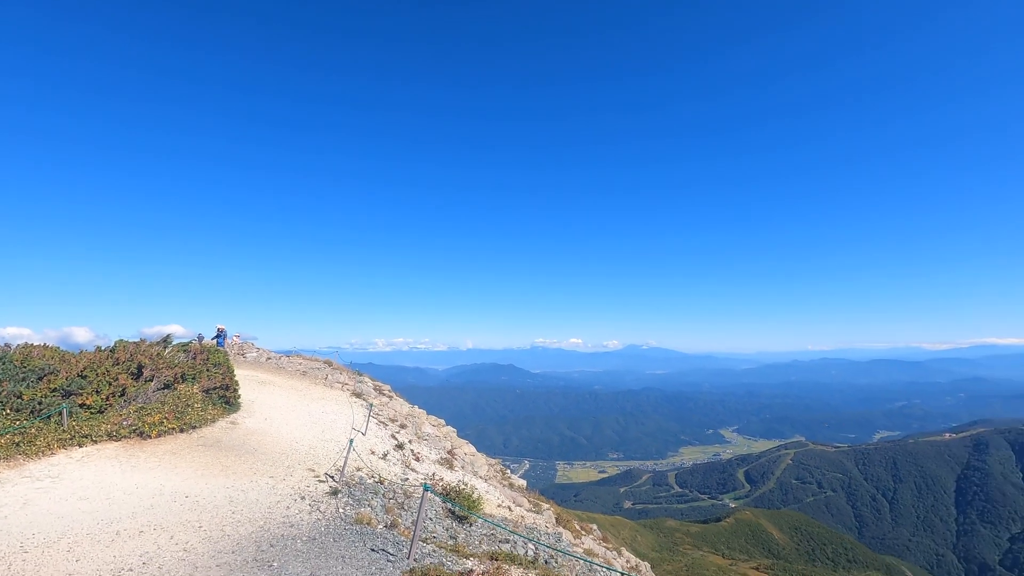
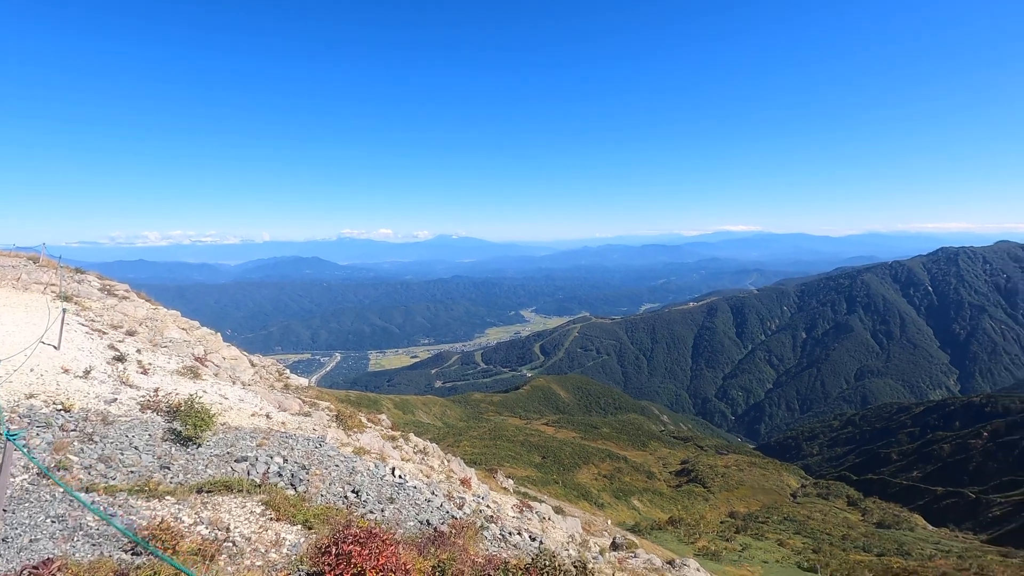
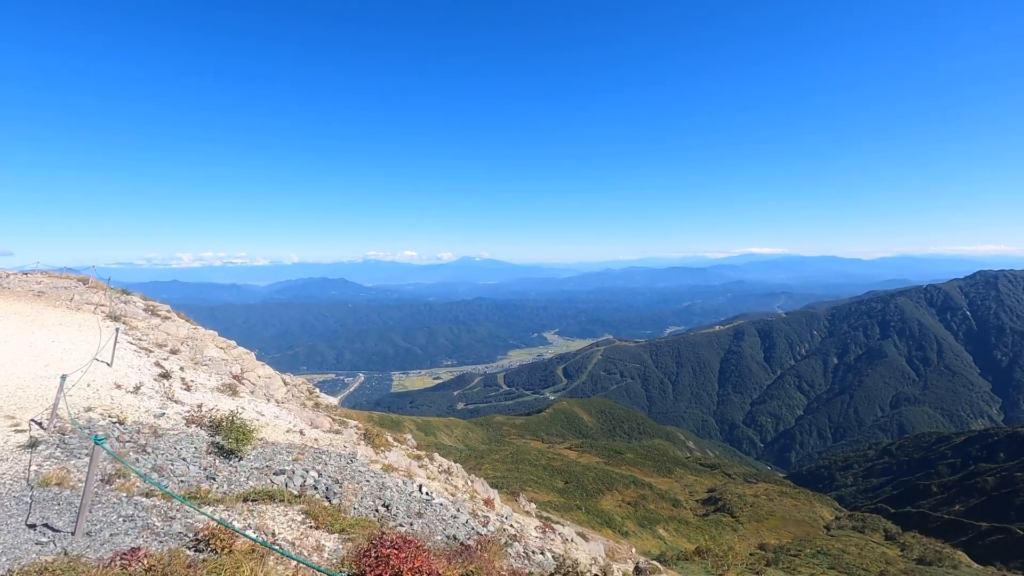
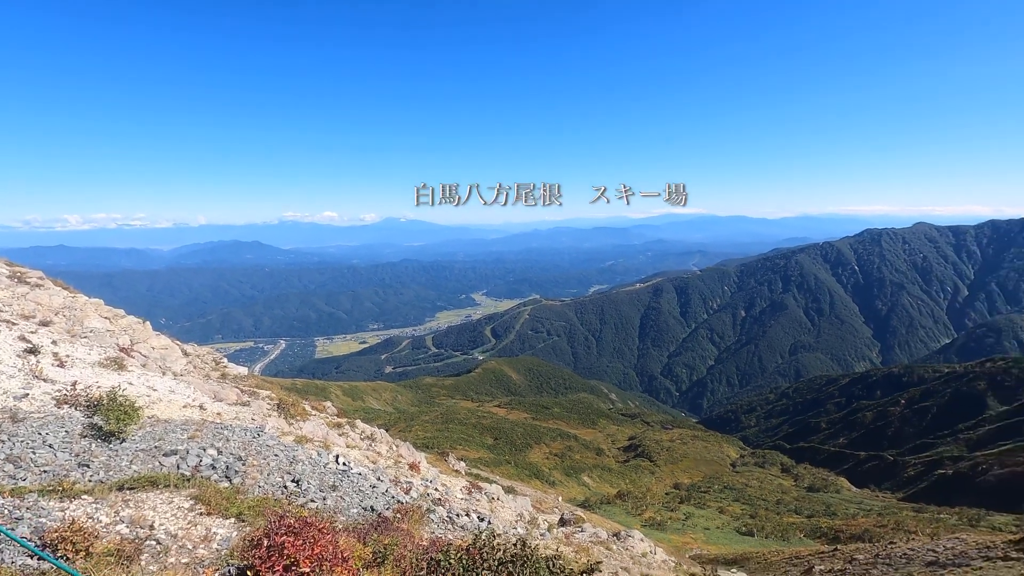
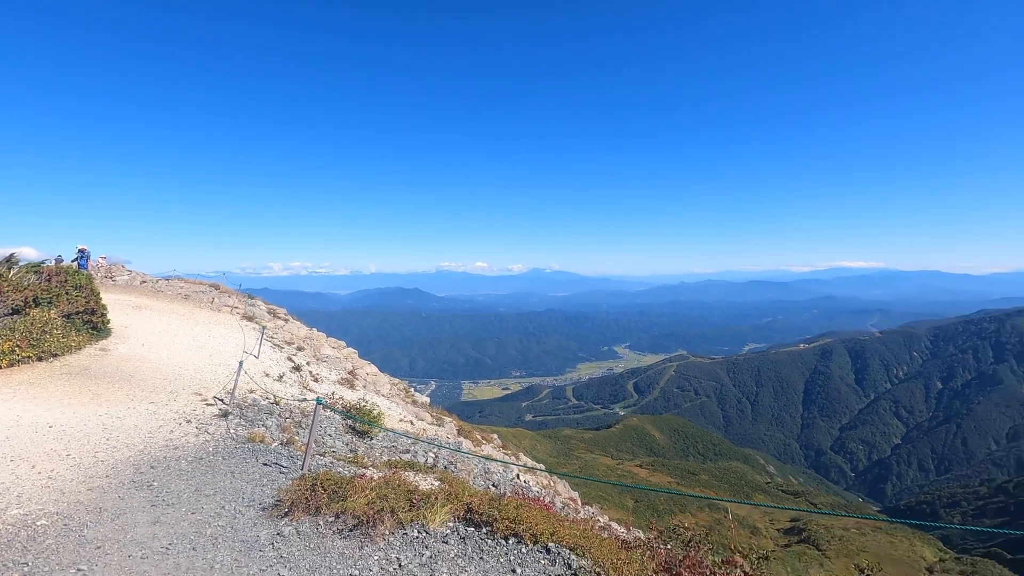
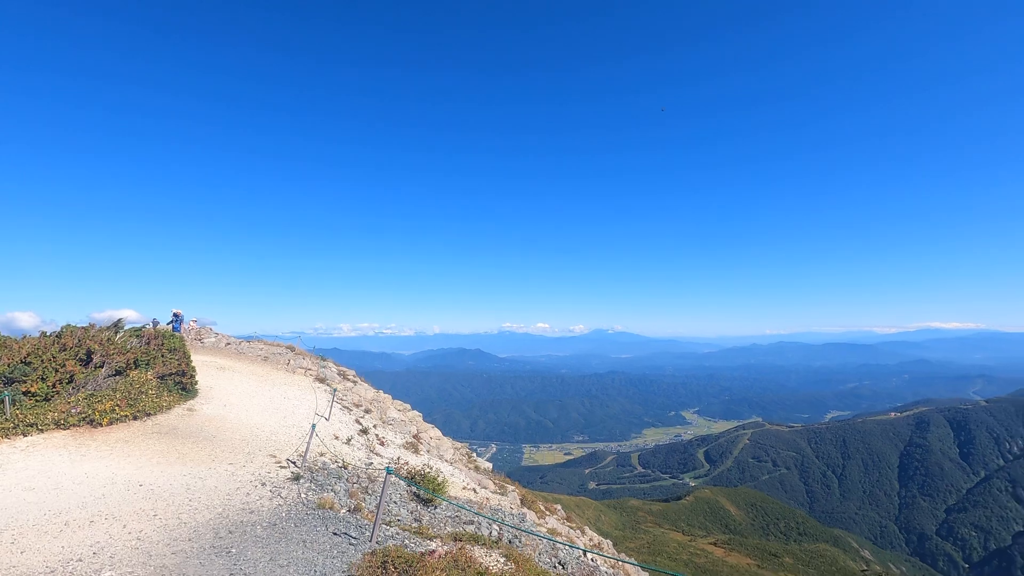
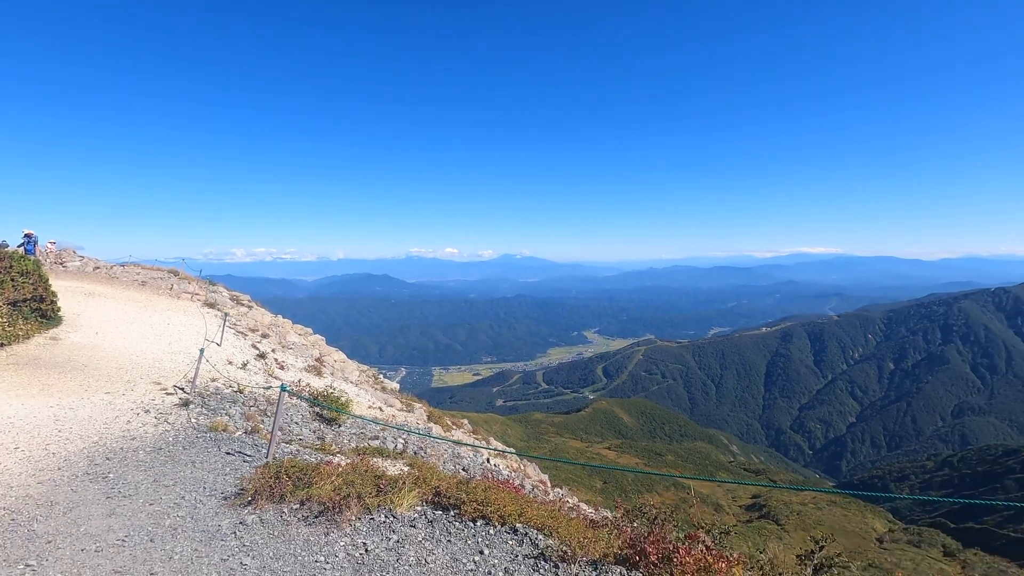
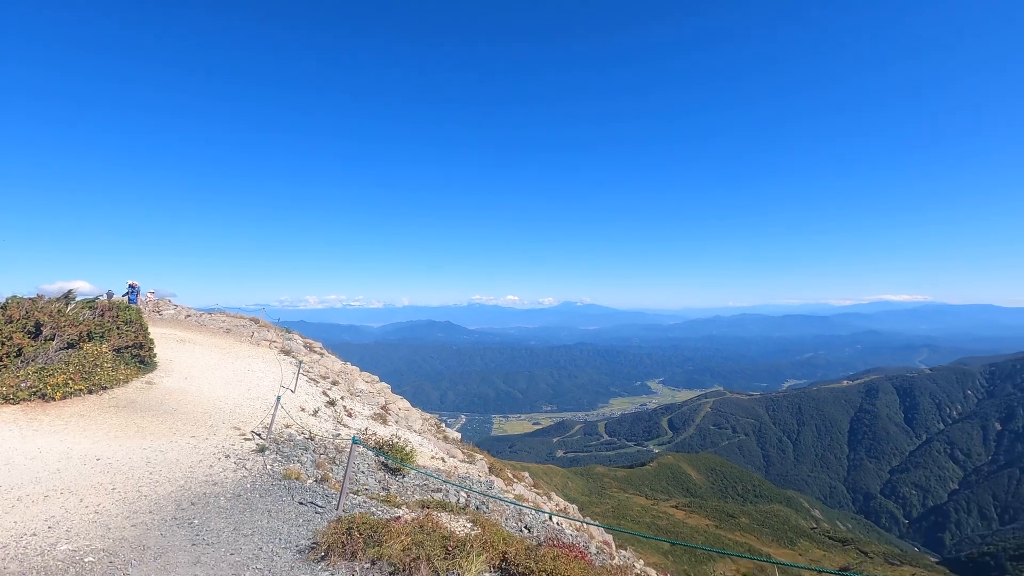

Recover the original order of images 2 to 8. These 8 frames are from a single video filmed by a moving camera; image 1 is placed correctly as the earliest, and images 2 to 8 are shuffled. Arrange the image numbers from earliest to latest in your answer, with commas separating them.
6, 8, 5, 7, 3, 2, 4
